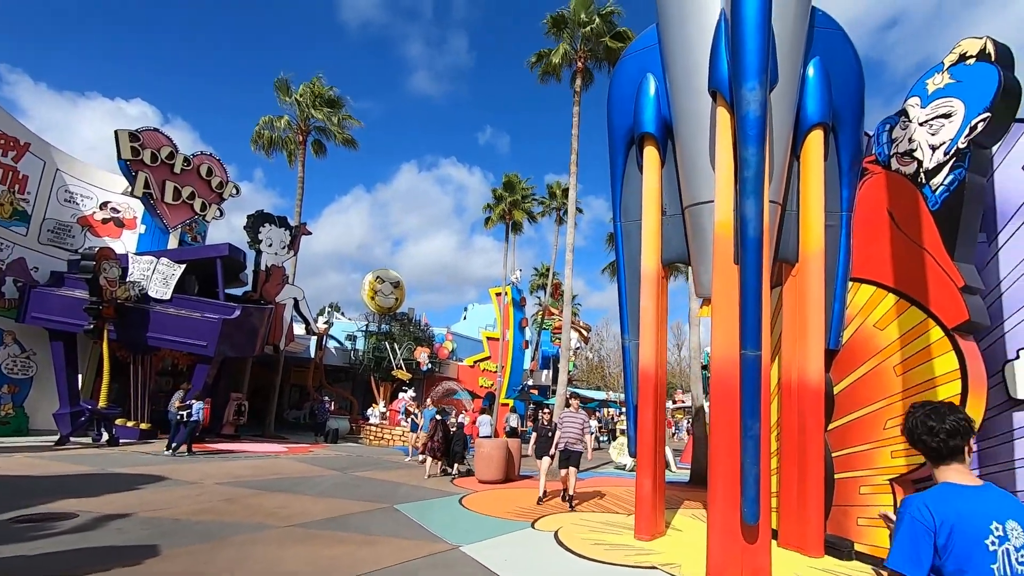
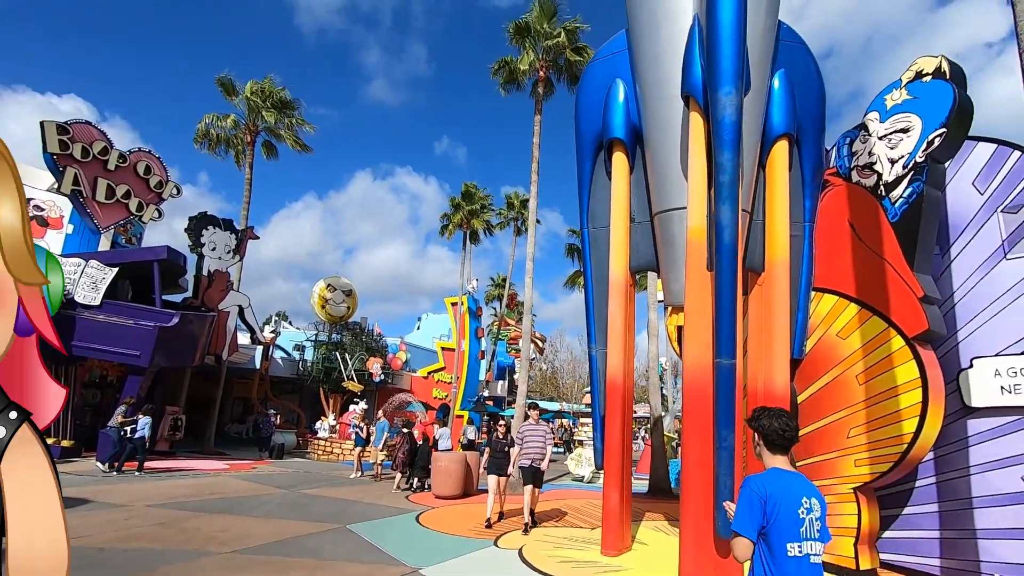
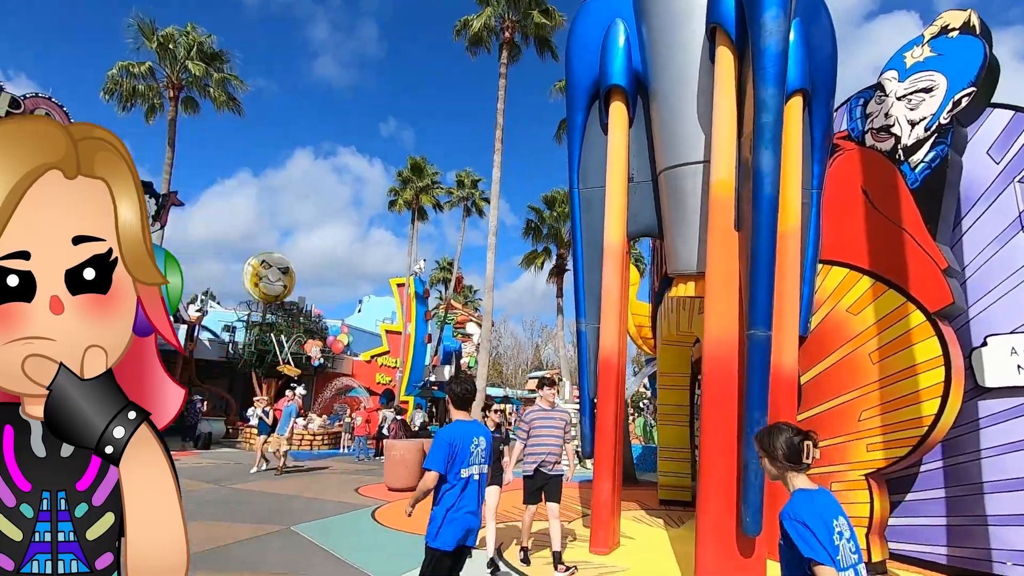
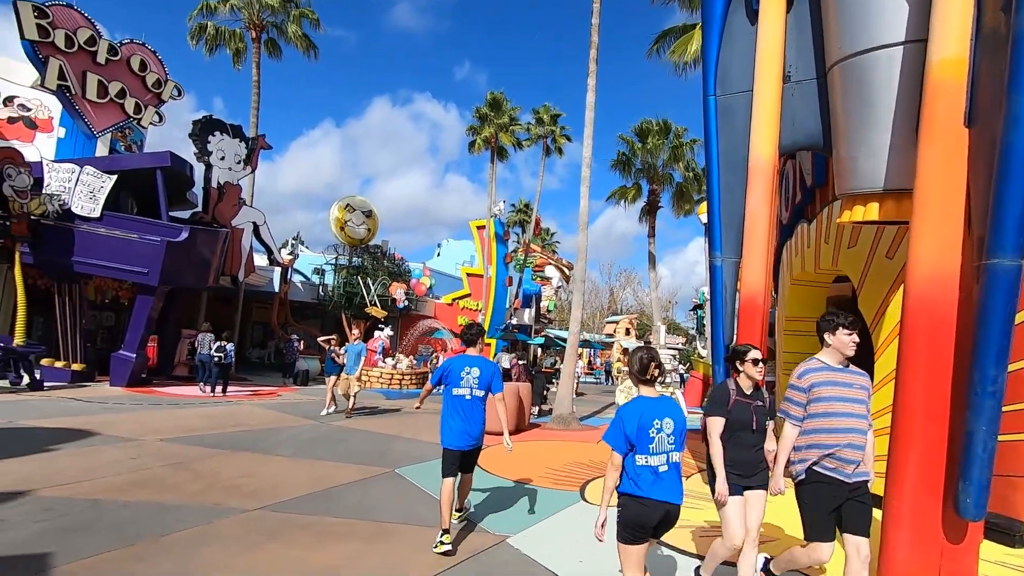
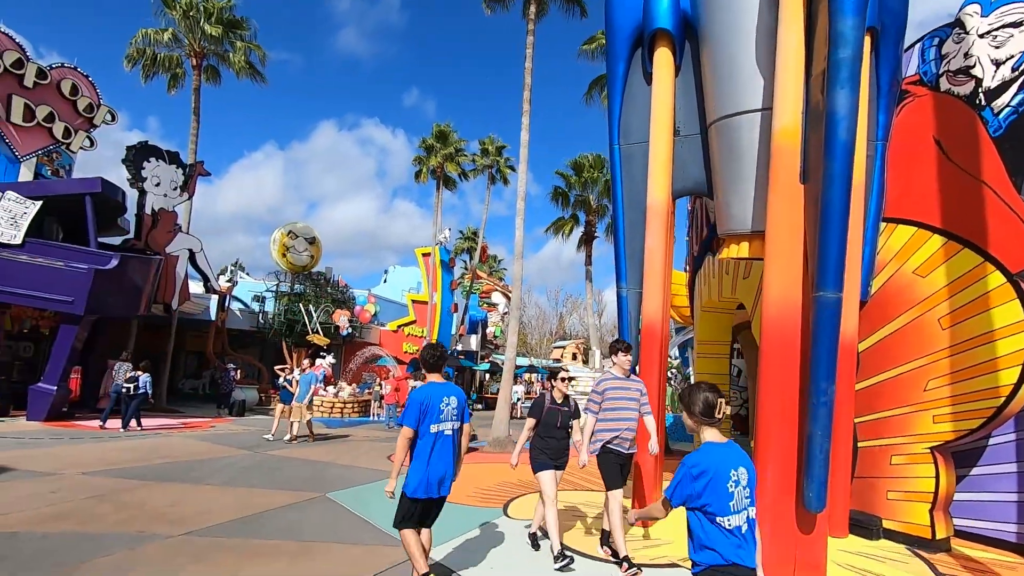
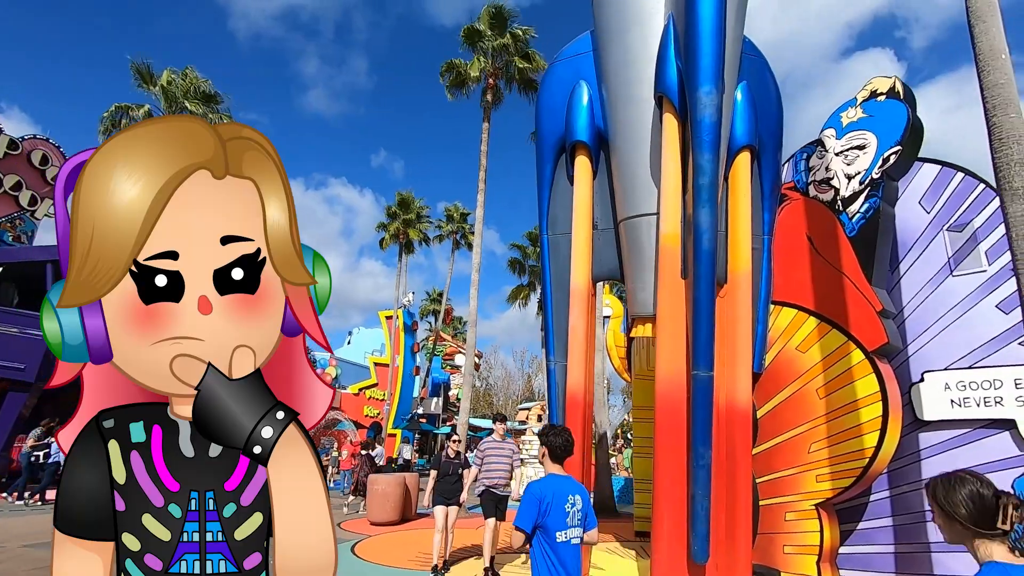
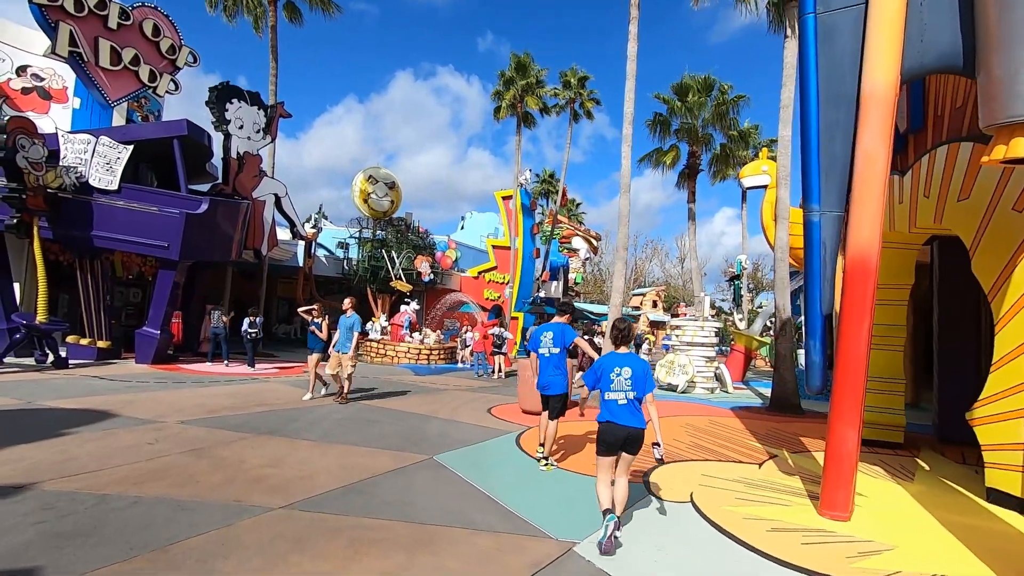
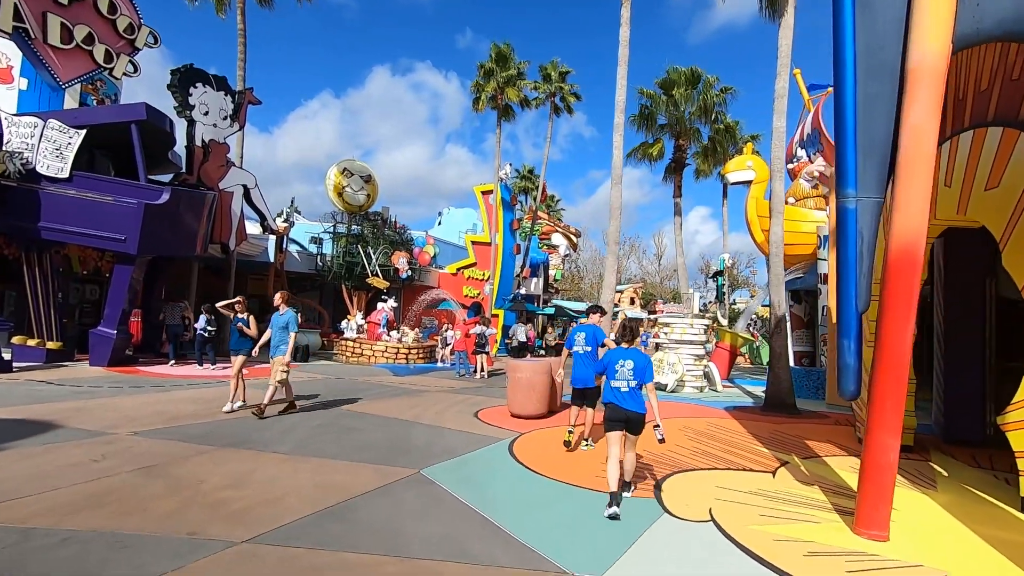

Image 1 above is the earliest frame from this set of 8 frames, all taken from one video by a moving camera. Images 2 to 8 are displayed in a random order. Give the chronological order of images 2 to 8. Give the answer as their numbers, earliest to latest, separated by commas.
2, 6, 3, 5, 4, 7, 8
